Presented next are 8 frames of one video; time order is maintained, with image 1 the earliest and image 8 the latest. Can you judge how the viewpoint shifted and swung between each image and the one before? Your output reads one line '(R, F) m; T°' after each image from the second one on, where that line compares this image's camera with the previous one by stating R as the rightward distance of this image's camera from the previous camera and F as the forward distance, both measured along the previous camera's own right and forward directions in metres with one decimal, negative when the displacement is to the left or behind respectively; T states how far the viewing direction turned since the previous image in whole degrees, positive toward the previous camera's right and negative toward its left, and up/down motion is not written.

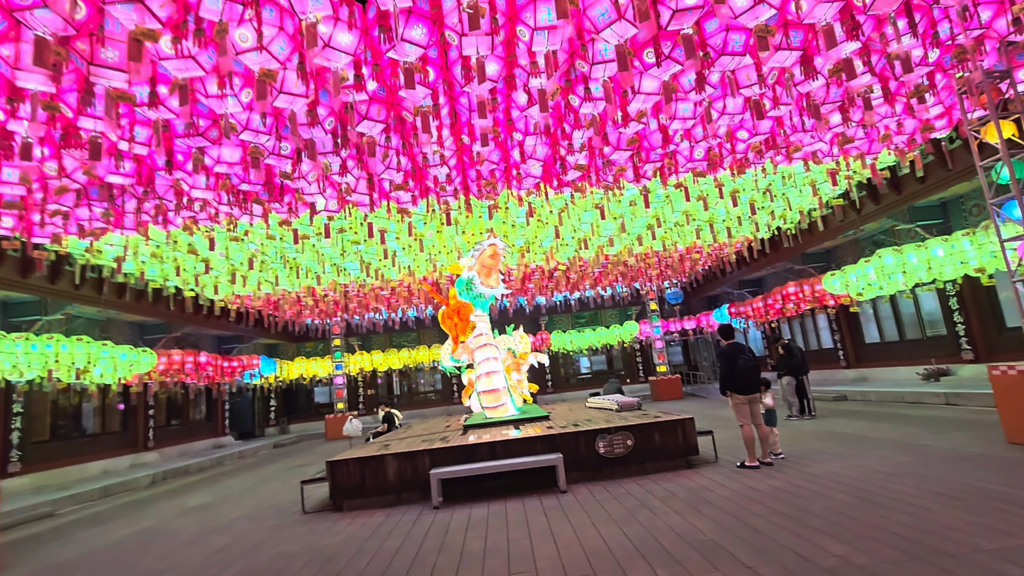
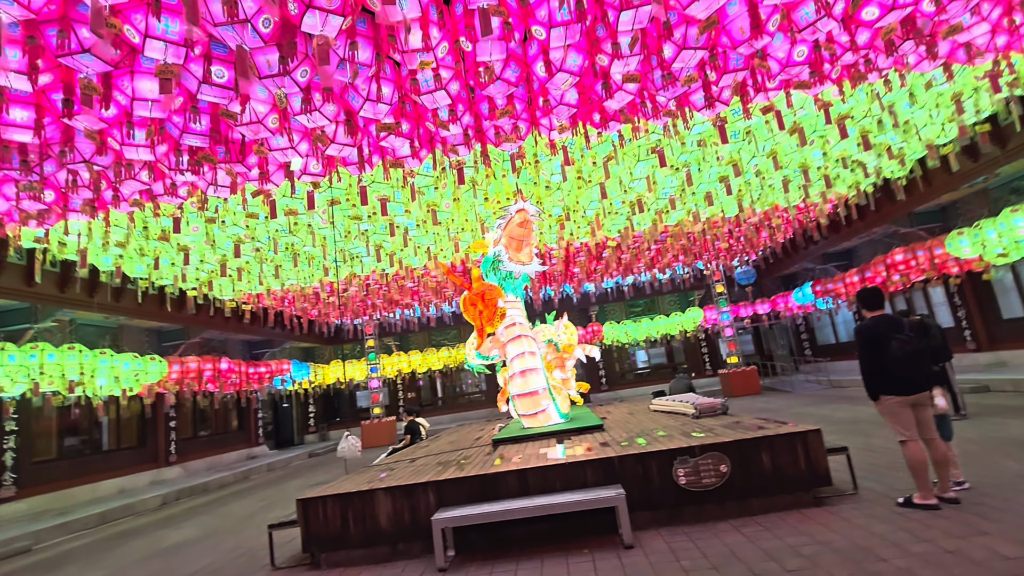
(+0.2, +1.7) m; -6°
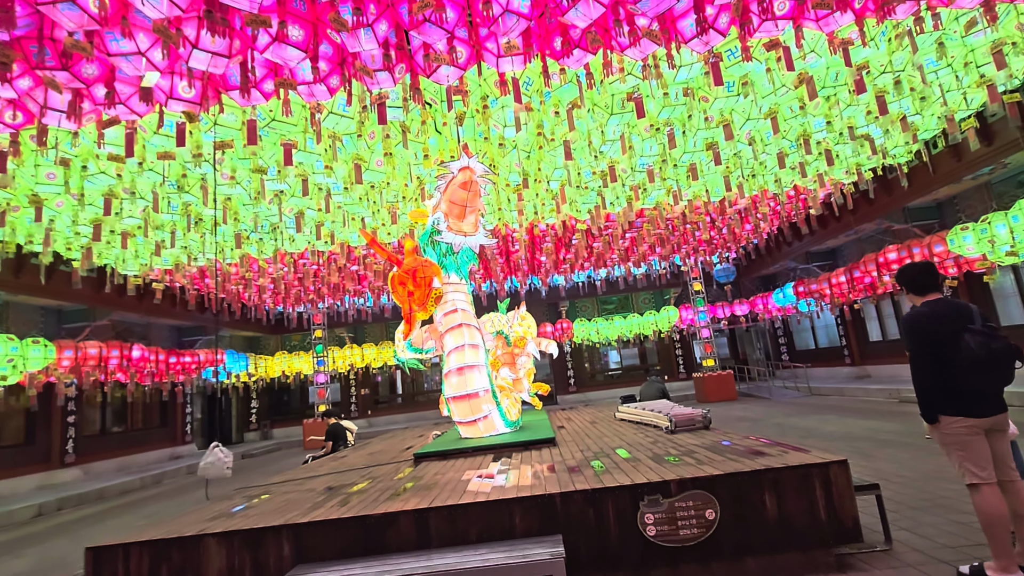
(+0.4, +1.2) m; +3°
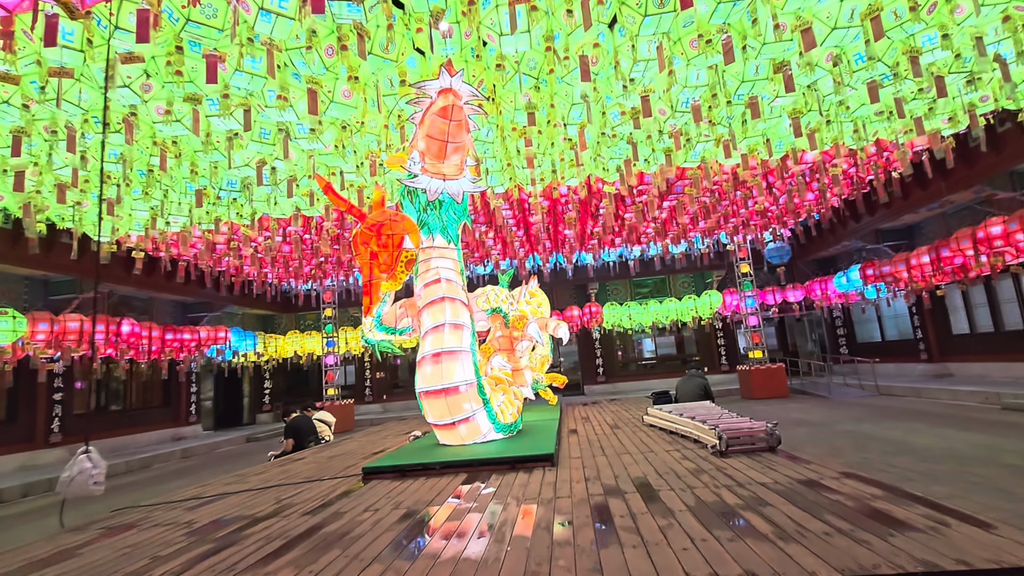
(+0.3, +1.3) m; -4°
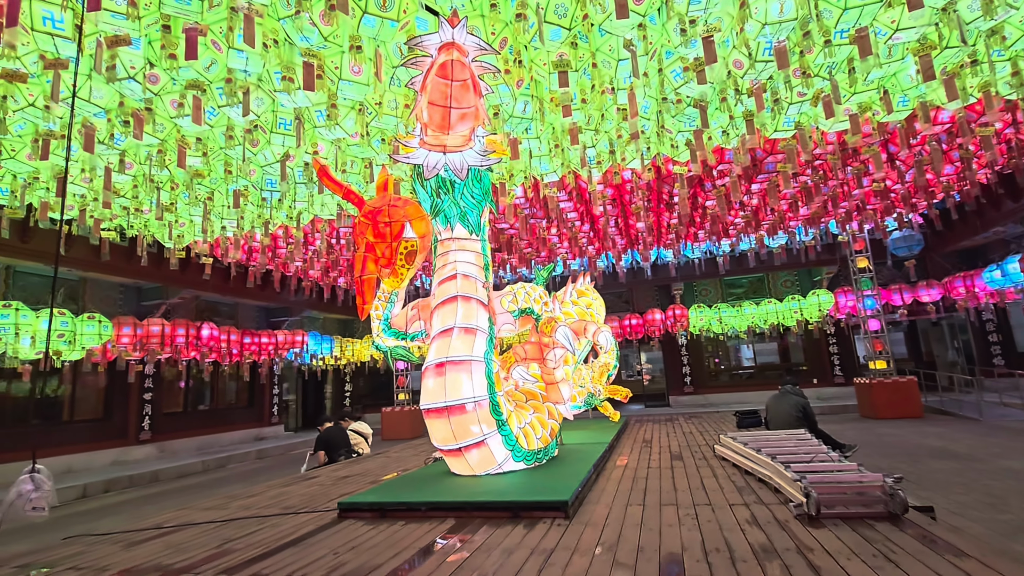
(+0.4, +0.8) m; -10°
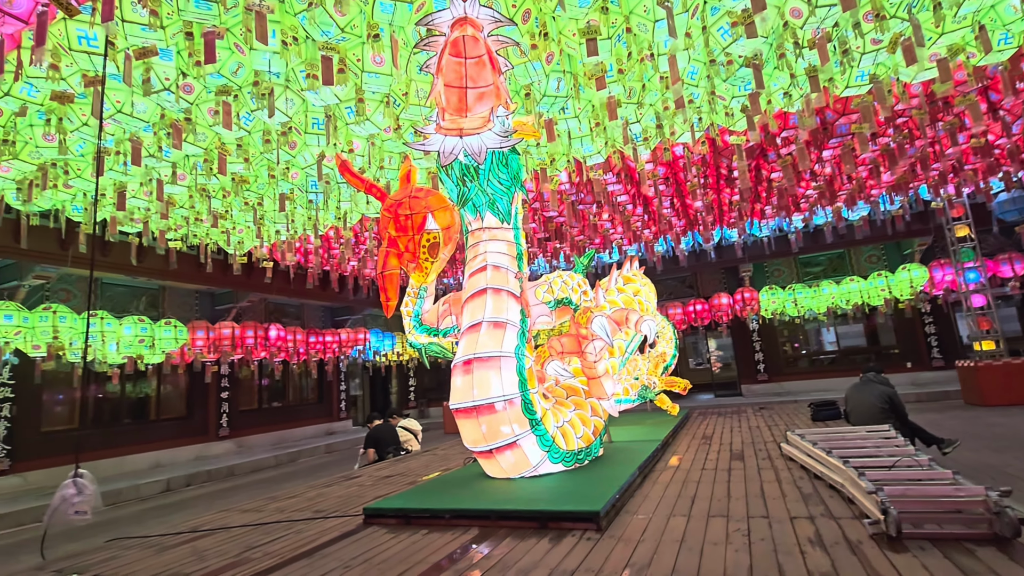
(+0.2, +0.2) m; -7°
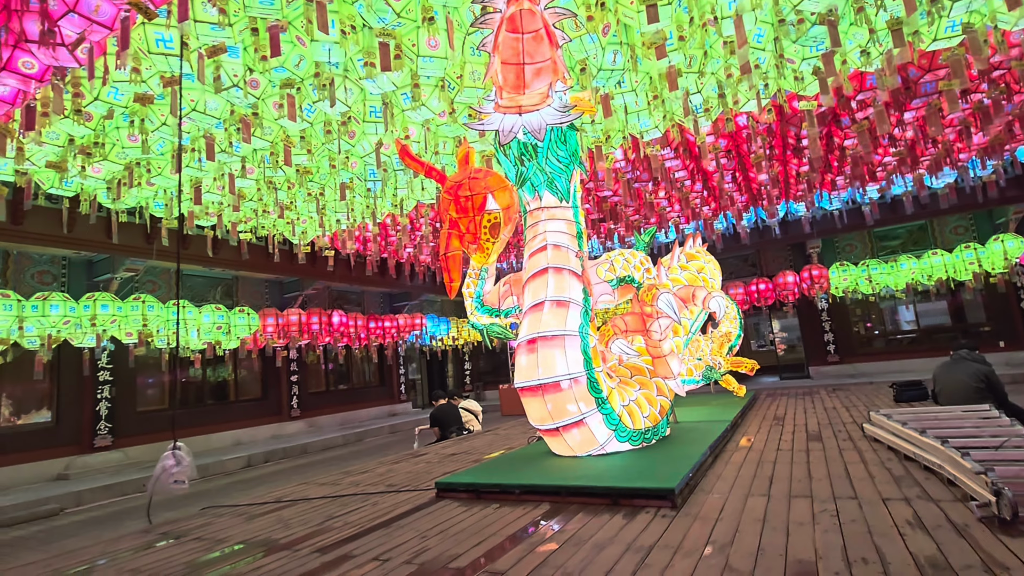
(-0.1, 0.0) m; -6°
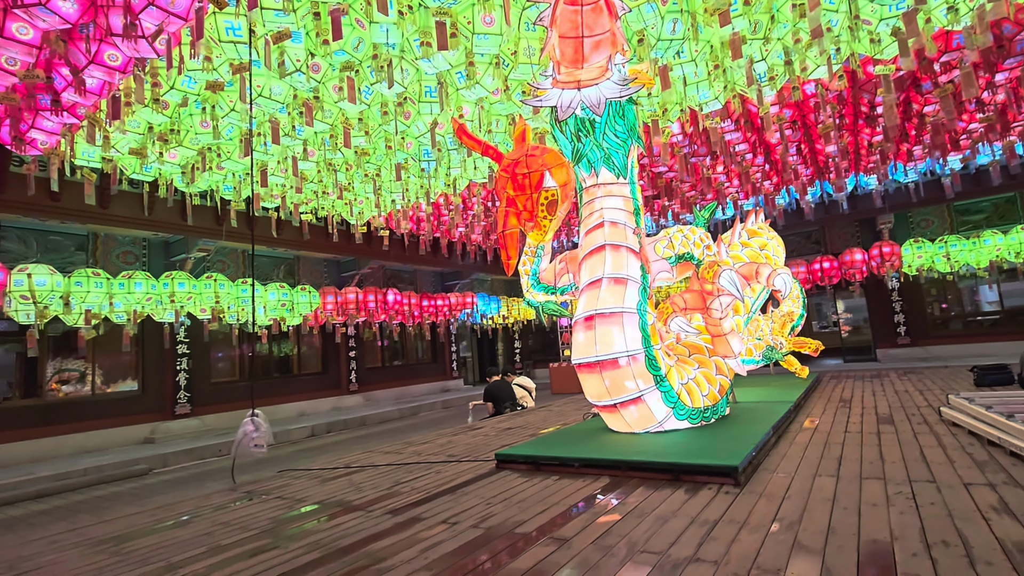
(-0.1, 0.0) m; -5°
